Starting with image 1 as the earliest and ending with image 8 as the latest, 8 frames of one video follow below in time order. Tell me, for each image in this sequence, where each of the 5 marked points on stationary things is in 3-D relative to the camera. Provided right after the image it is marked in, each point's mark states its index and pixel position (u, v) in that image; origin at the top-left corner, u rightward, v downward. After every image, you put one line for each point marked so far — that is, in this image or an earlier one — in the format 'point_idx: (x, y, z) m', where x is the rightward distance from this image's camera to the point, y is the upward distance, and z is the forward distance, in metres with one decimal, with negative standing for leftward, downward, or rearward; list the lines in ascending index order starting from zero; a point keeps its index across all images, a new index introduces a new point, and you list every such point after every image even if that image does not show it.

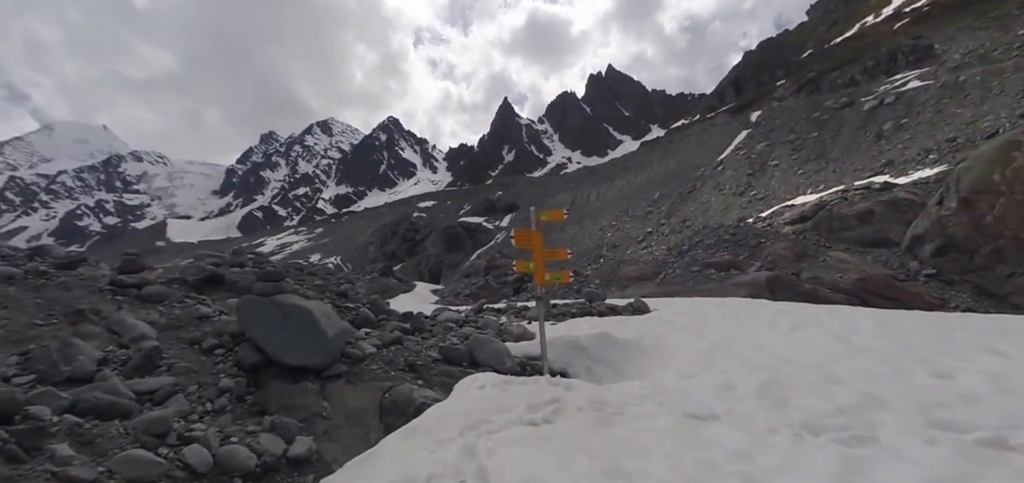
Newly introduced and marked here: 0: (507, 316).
0: (-0.1, -1.7, +10.8) m
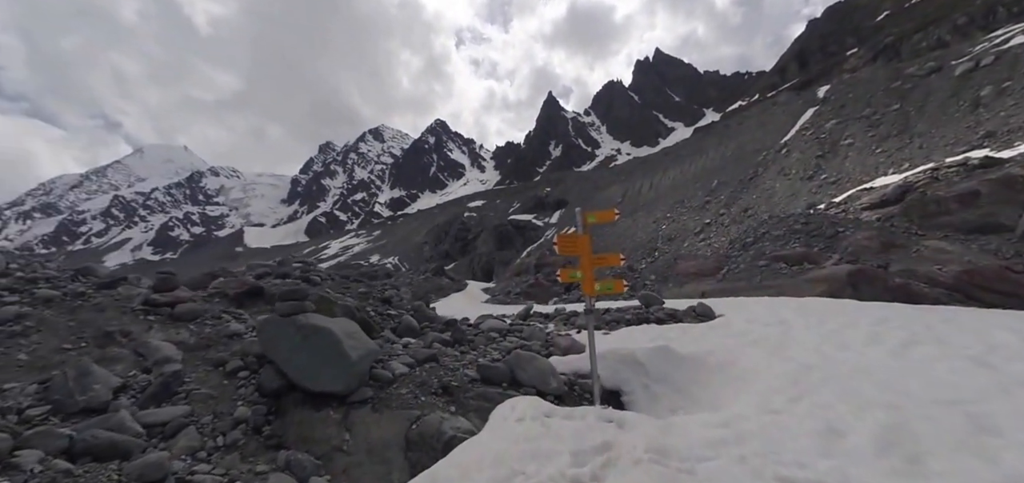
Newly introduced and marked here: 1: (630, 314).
0: (+0.9, -1.7, +10.1) m
1: (+2.4, -1.5, +10.2) m
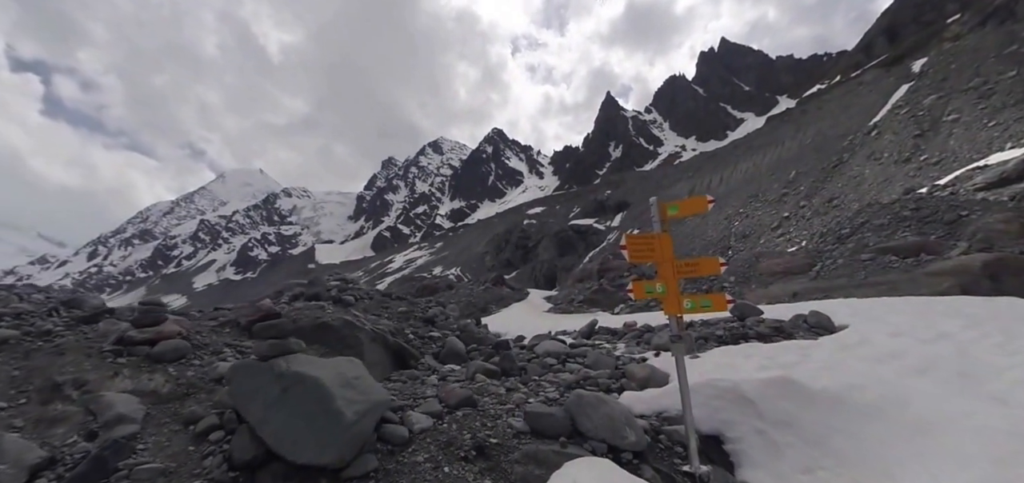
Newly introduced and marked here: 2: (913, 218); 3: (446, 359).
0: (+1.9, -1.7, +8.2) m
1: (+3.4, -1.5, +8.1) m
2: (+14.9, +0.8, +18.6) m
3: (-1.2, -2.1, +8.8) m
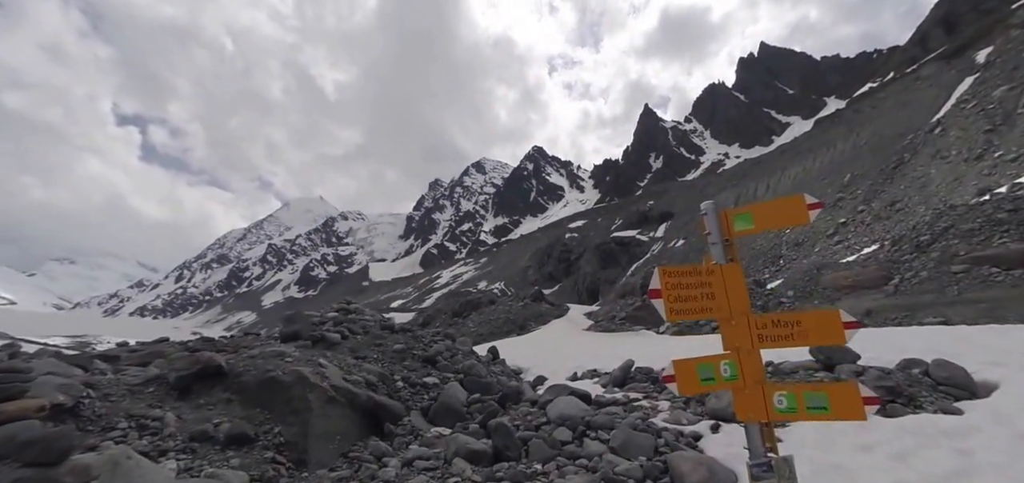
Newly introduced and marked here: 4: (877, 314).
0: (+2.0, -2.0, +6.1) m
1: (+3.5, -1.7, +5.9) m
2: (+15.7, +0.5, +15.4) m
3: (-1.1, -2.5, +6.9) m
4: (+11.2, -2.1, +14.7) m
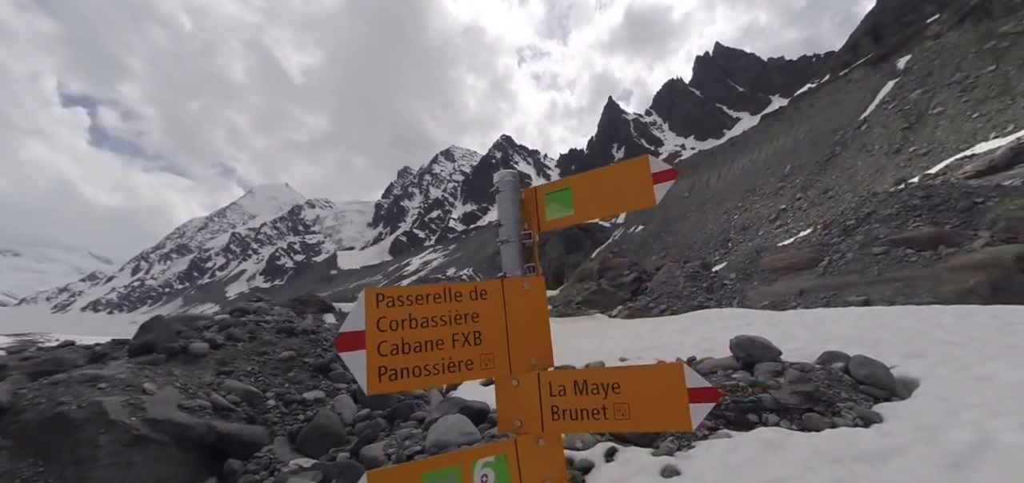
0: (+0.6, -1.9, +5.3) m
1: (+2.2, -1.6, +5.2) m
2: (+13.5, +1.1, +15.6) m
3: (-2.4, -2.4, +5.8) m
4: (+9.1, -1.7, +14.6) m
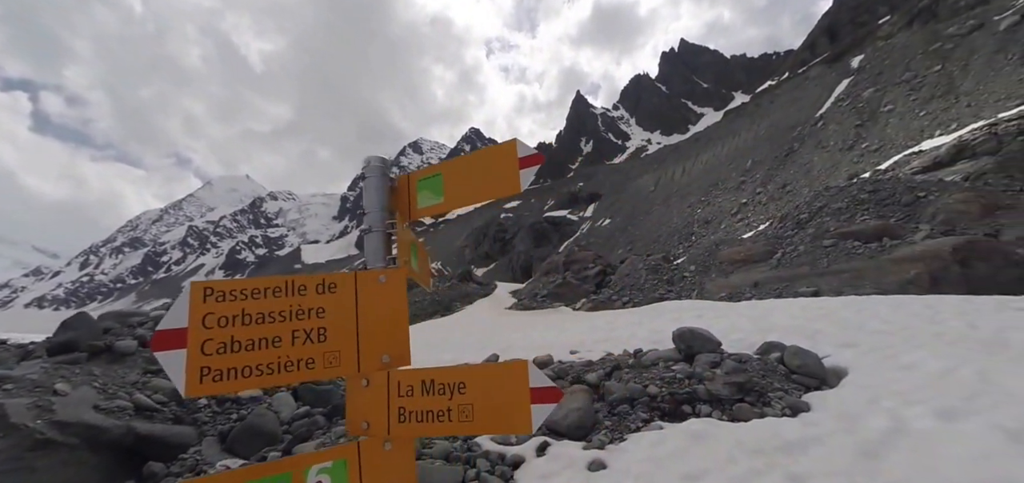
0: (0.0, -1.8, +5.2) m
1: (+1.5, -1.5, +5.2) m
2: (+12.2, +1.4, +16.3) m
3: (-3.1, -2.3, +5.5) m
4: (+7.9, -1.4, +15.1) m
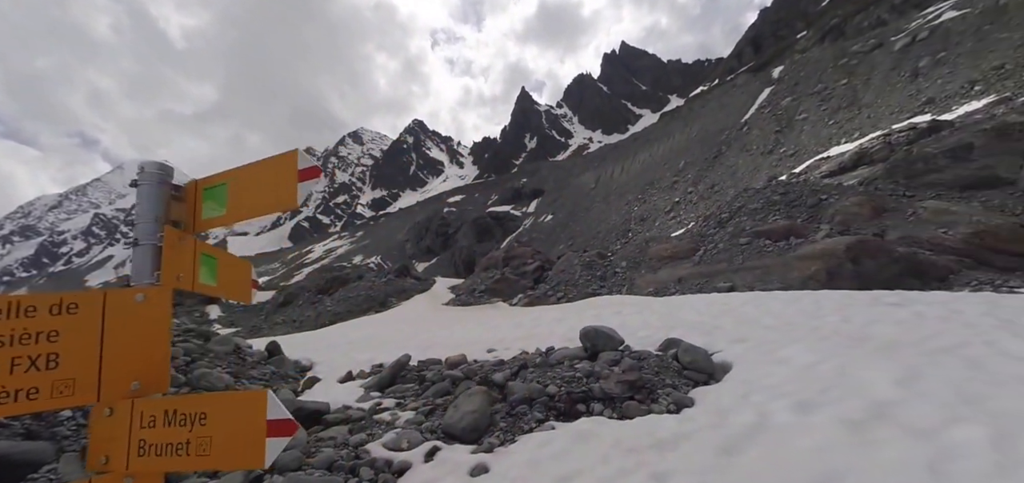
0: (-1.1, -1.8, +5.0) m
1: (+0.5, -1.5, +5.2) m
2: (+9.7, +1.4, +17.5) m
3: (-4.2, -2.2, +5.0) m
4: (+5.6, -1.4, +15.8) m
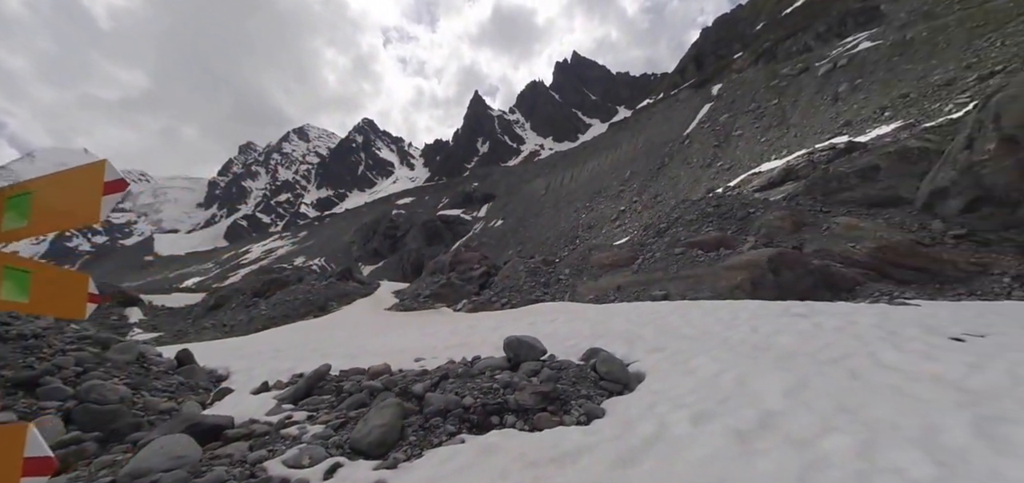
0: (-1.9, -1.9, +4.8) m
1: (-0.4, -1.6, +5.2) m
2: (+7.6, +1.0, +18.4) m
3: (-5.0, -2.2, +4.4) m
4: (+3.6, -1.7, +16.2) m
